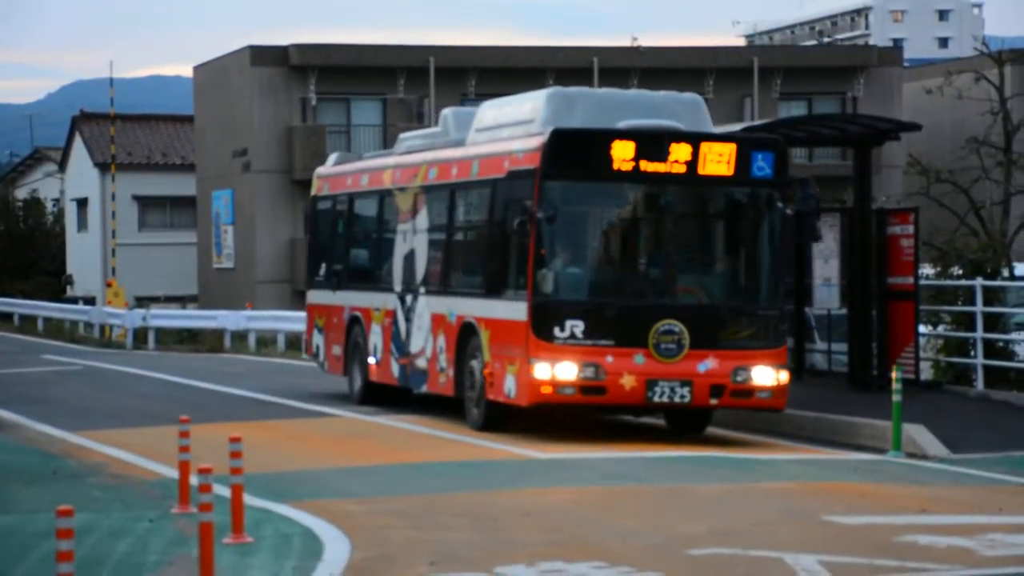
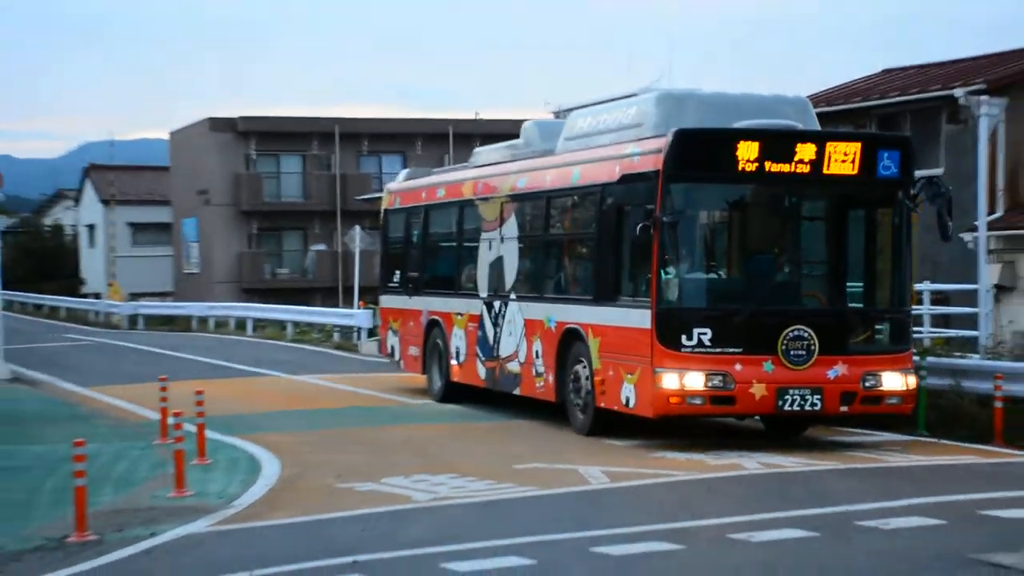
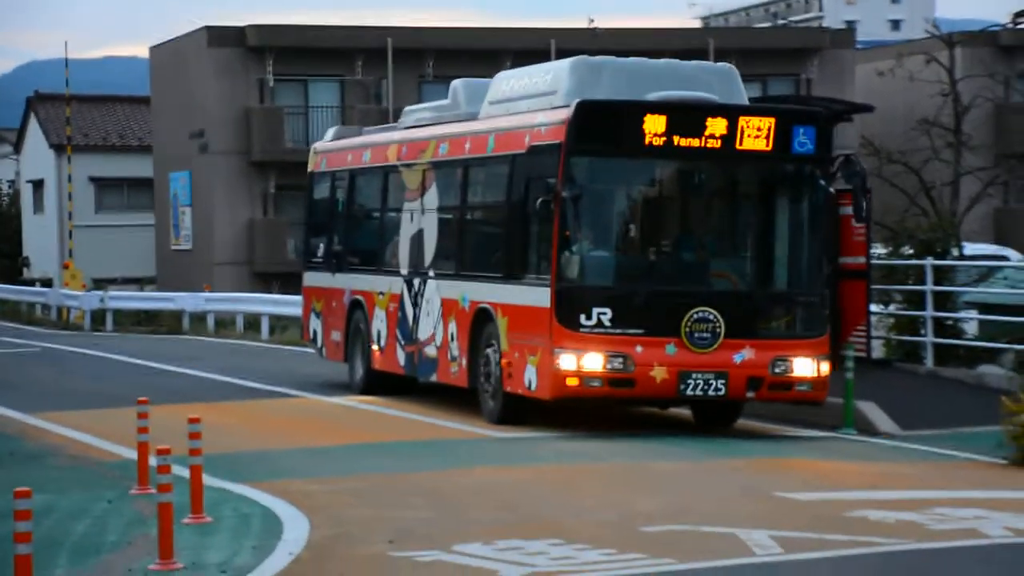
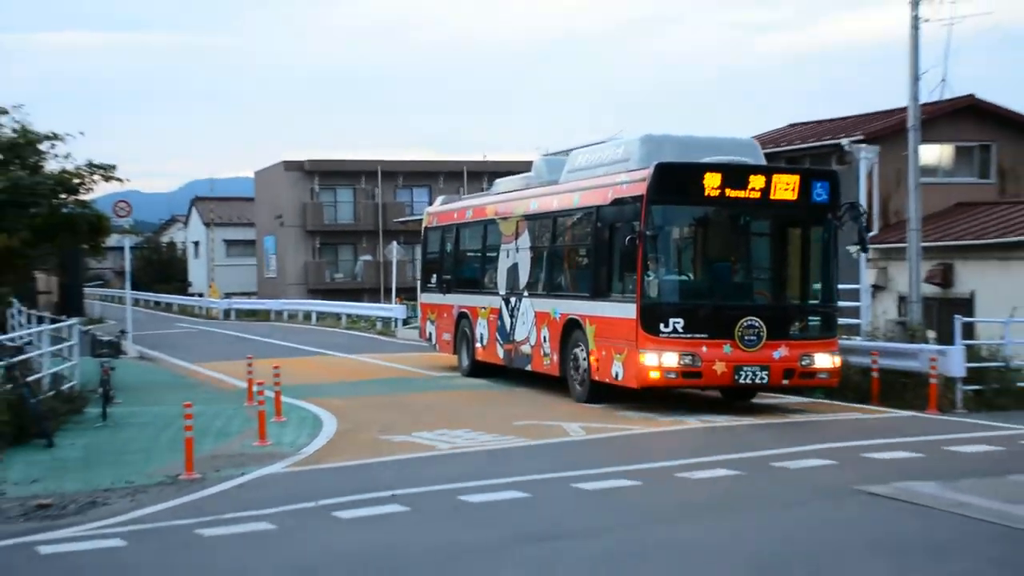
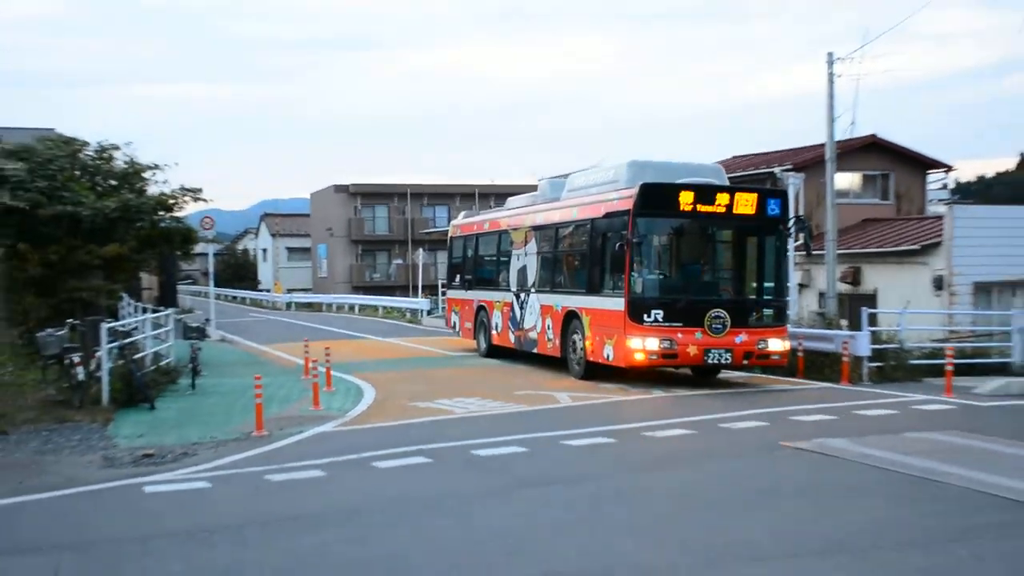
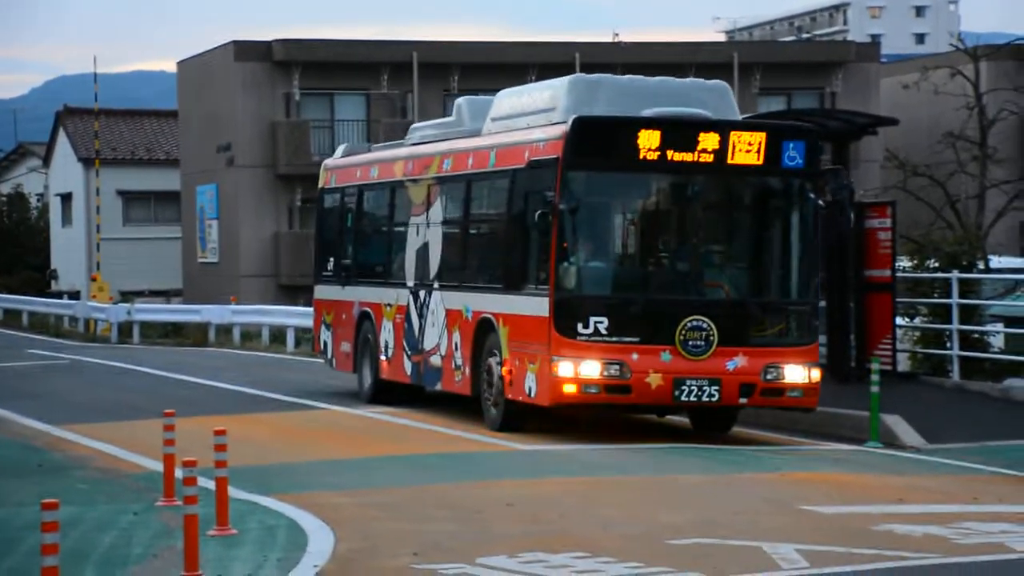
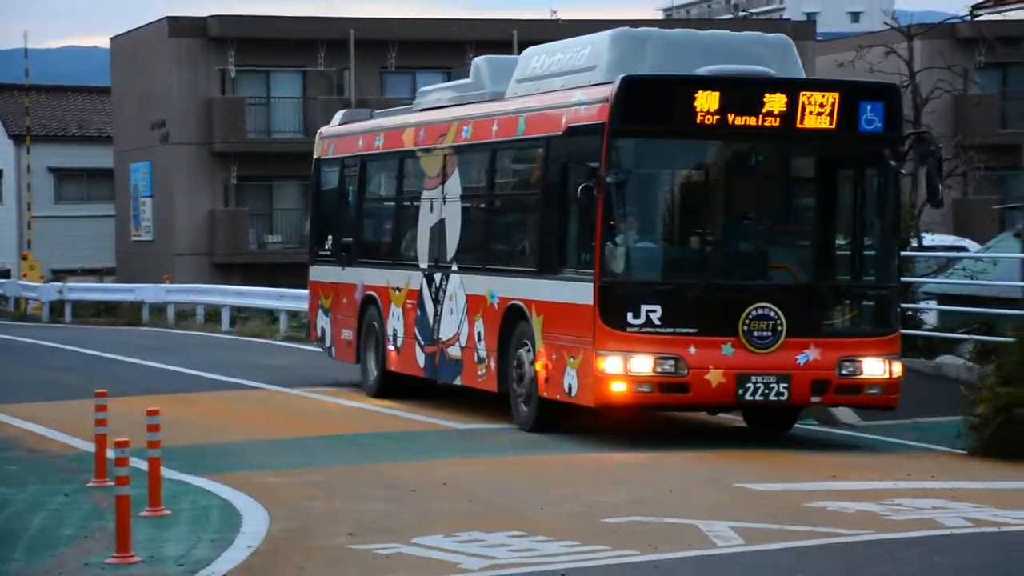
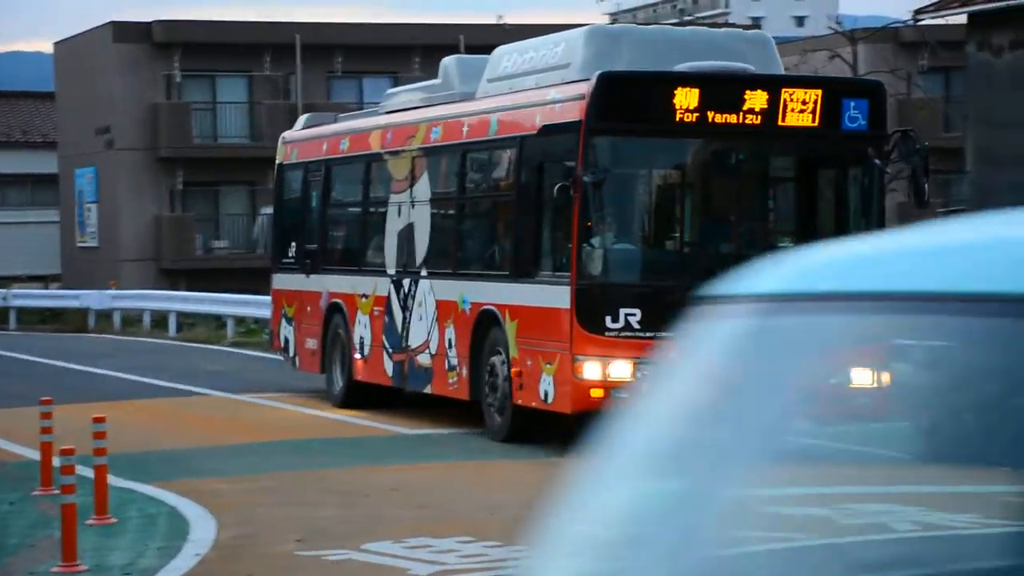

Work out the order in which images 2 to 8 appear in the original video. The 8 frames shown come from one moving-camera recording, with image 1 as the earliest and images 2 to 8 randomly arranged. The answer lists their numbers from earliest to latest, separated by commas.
6, 3, 7, 8, 2, 4, 5
